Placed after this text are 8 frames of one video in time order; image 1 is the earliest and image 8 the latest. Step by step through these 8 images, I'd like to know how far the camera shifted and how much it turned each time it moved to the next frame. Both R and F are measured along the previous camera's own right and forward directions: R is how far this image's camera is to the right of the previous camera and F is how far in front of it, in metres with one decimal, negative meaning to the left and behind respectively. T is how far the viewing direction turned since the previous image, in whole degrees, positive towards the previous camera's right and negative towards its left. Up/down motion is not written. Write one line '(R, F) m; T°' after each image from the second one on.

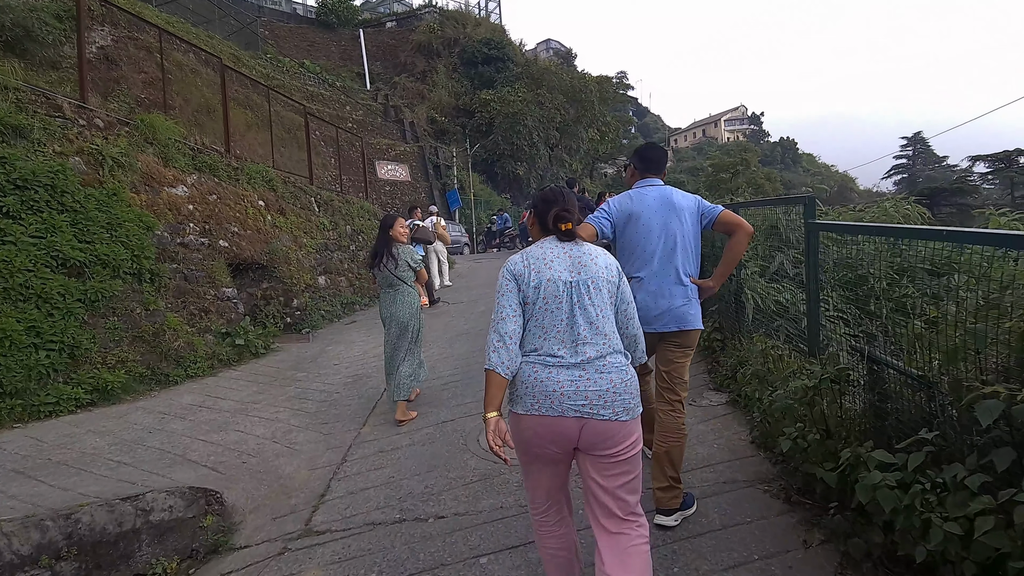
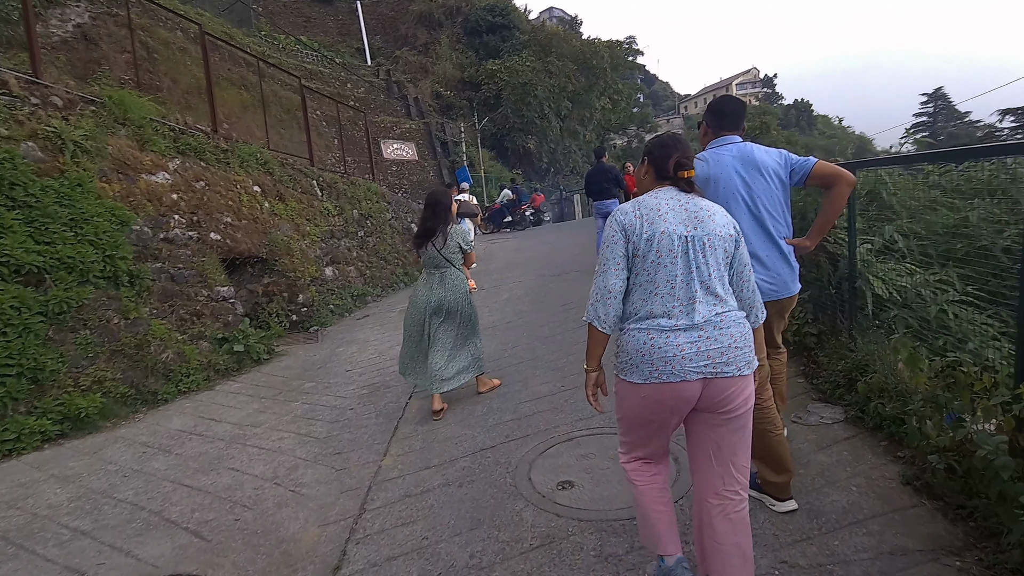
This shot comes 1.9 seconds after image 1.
(-0.3, +0.9) m; -1°
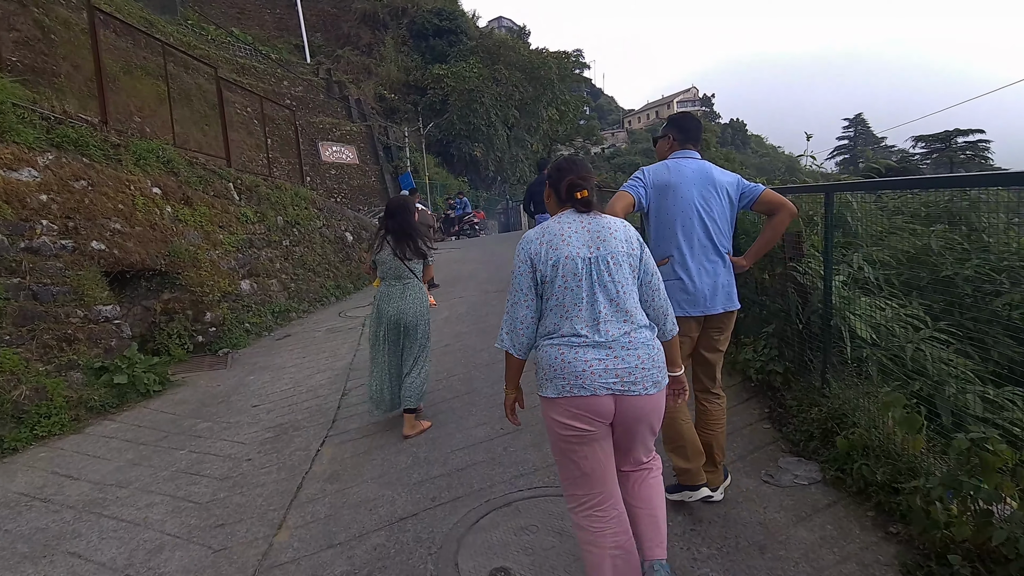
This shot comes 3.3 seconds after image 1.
(+0.1, +0.6) m; +6°
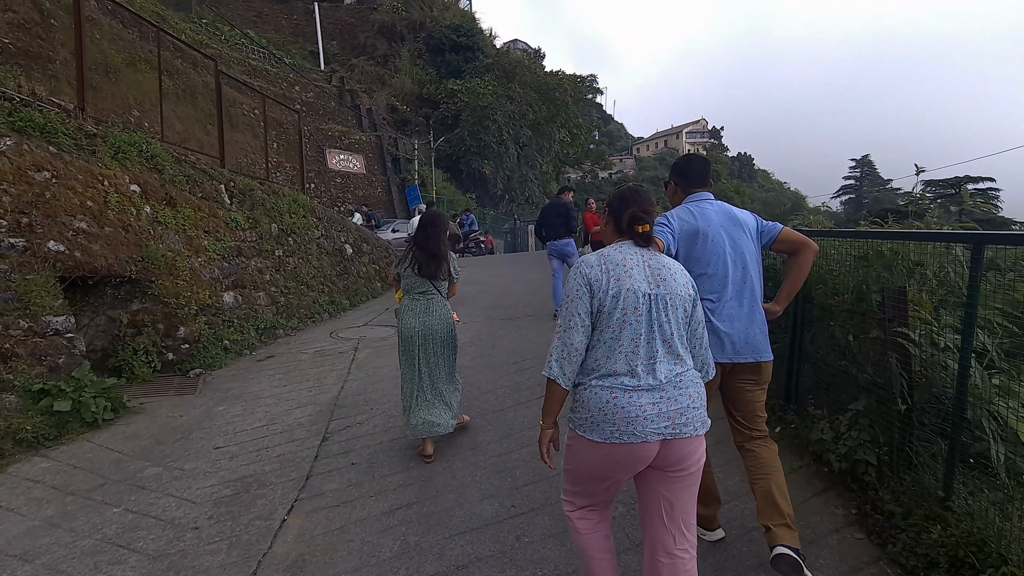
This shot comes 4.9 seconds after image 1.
(-0.2, +0.8) m; 0°
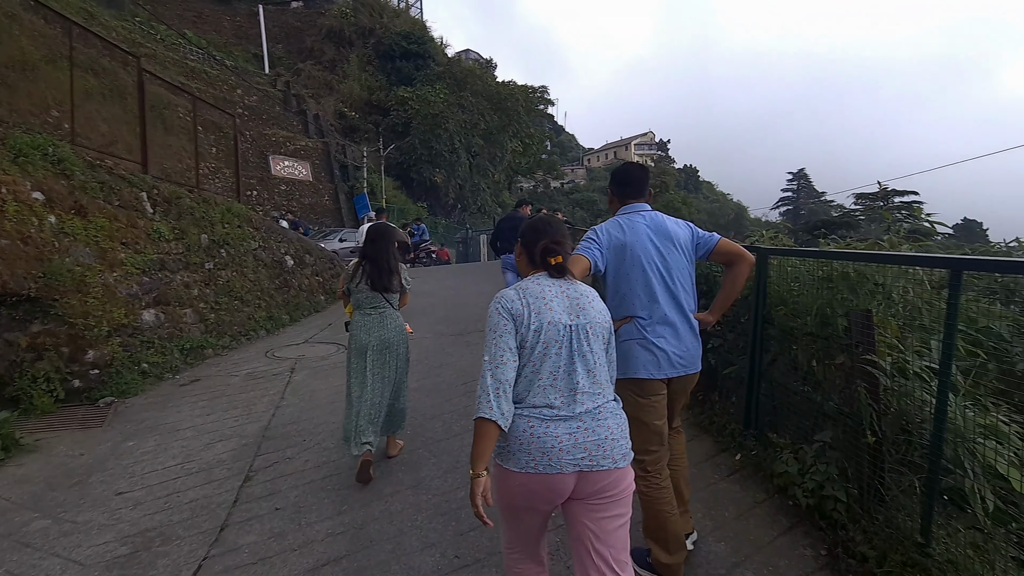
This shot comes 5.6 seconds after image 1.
(+0.1, +0.3) m; +5°
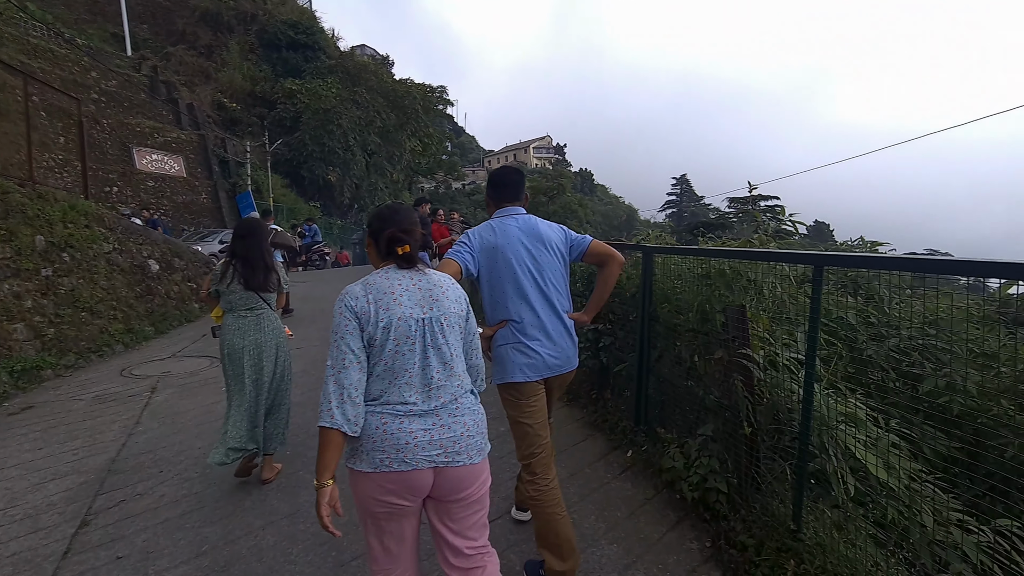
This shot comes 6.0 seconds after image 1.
(+0.1, +0.2) m; +10°
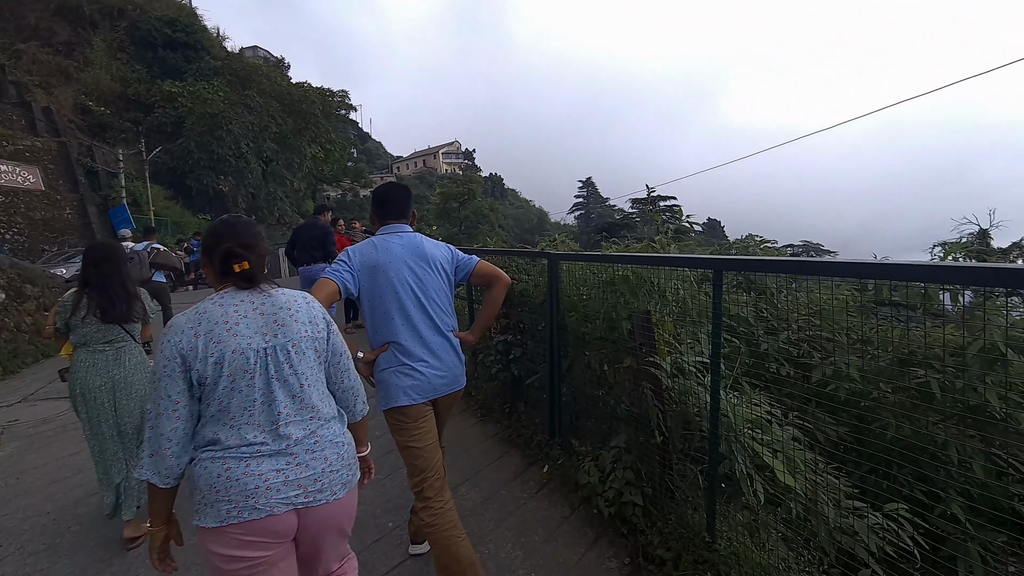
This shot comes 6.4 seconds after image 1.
(+0.1, +0.2) m; +9°
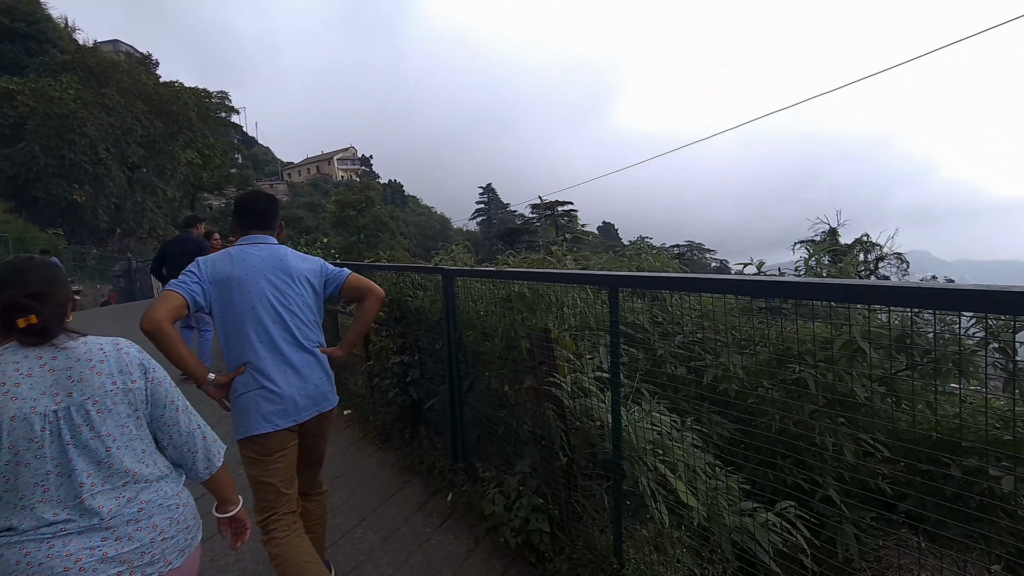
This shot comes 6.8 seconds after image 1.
(+0.1, +0.2) m; +10°
